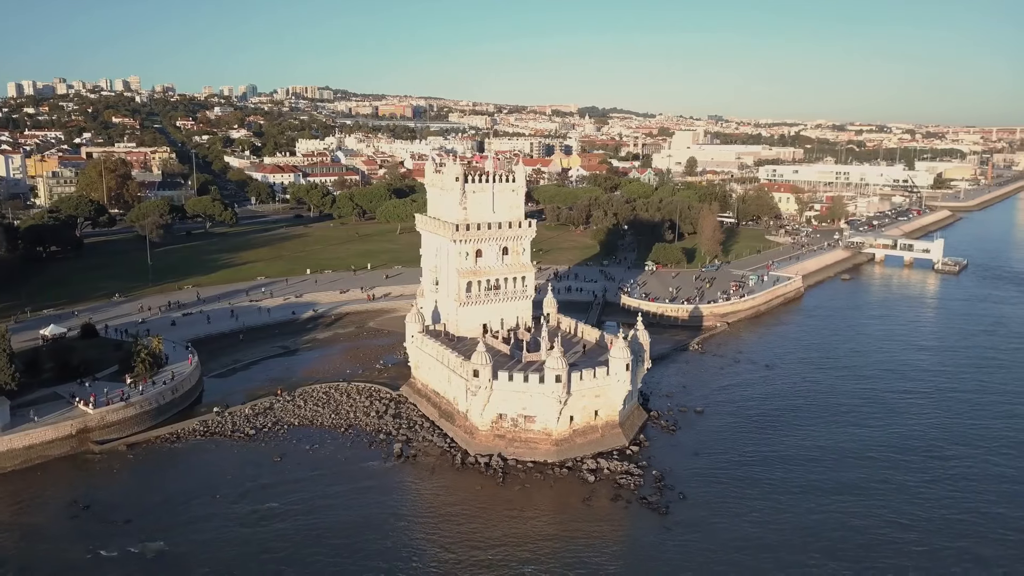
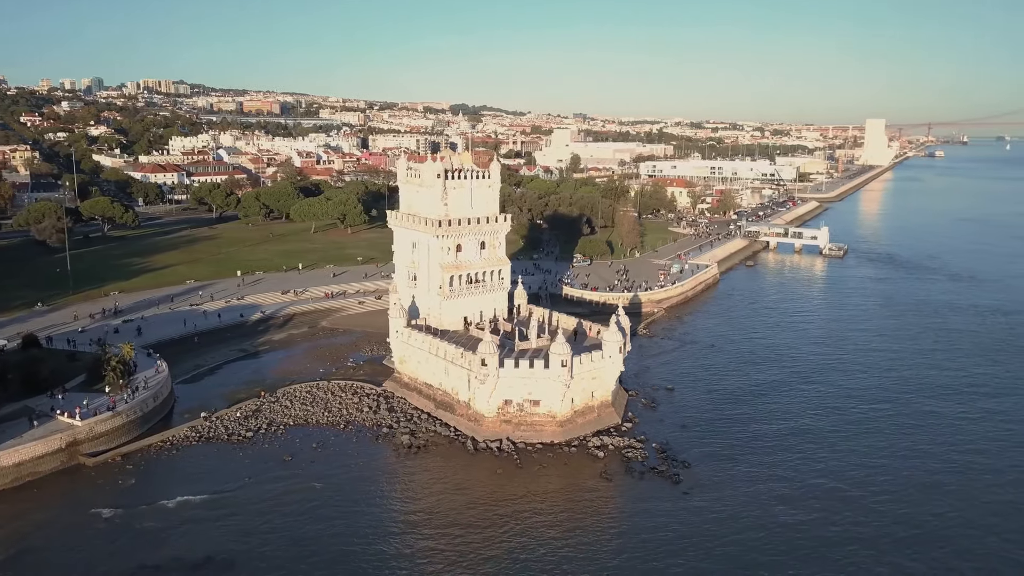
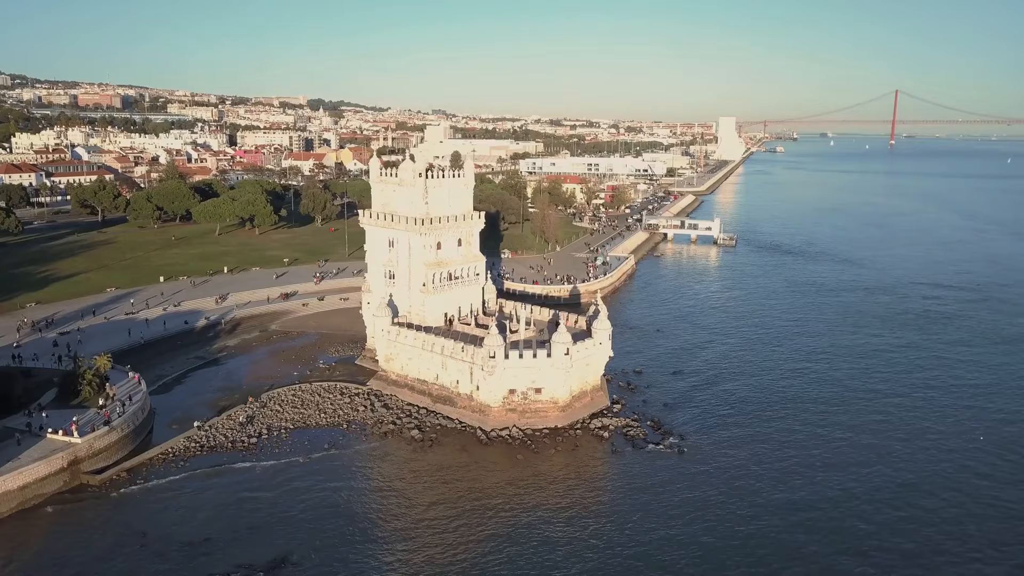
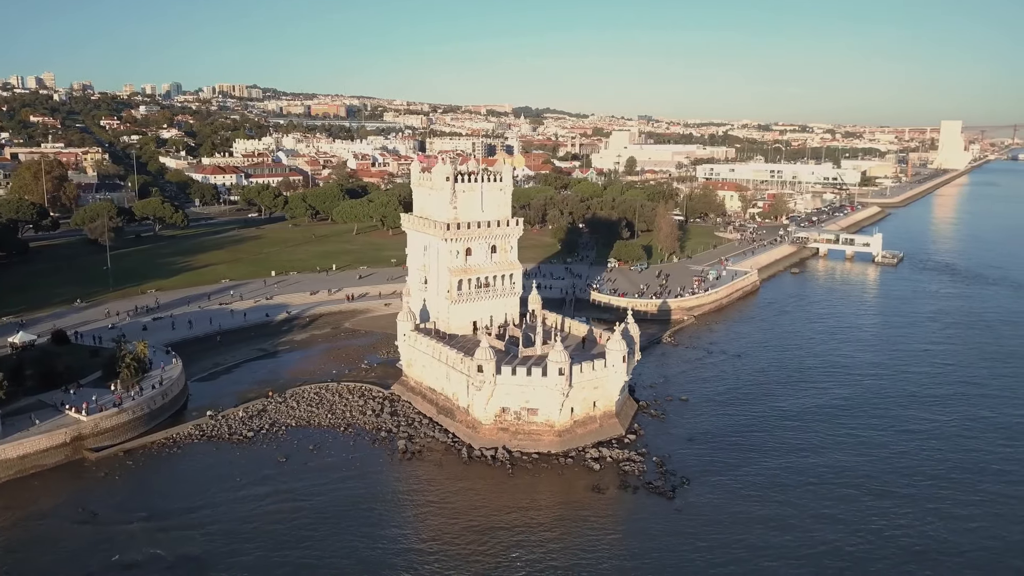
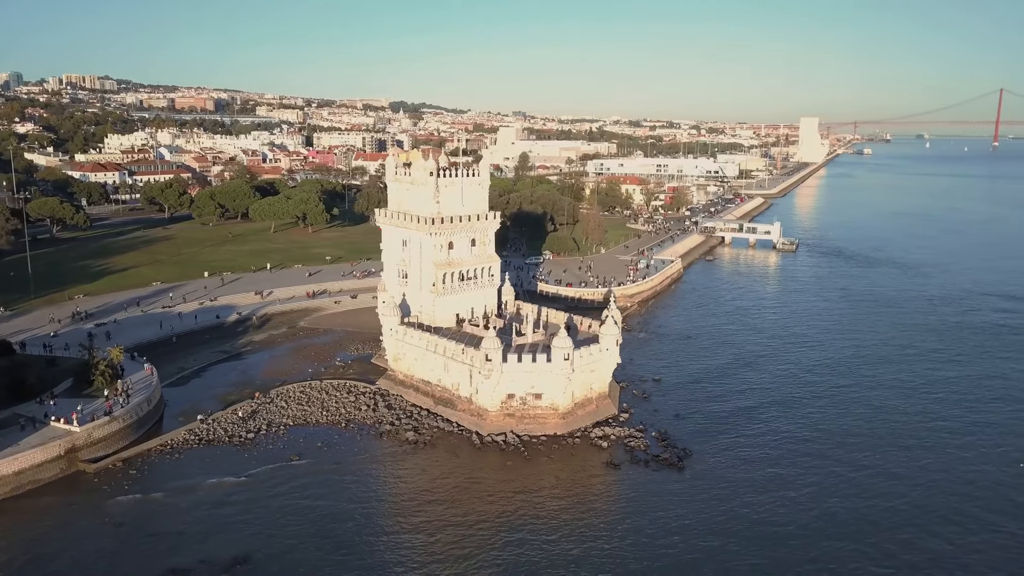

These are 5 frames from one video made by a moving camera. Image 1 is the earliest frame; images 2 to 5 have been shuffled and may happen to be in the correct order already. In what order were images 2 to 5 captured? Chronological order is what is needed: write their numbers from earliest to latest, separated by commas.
4, 2, 5, 3
